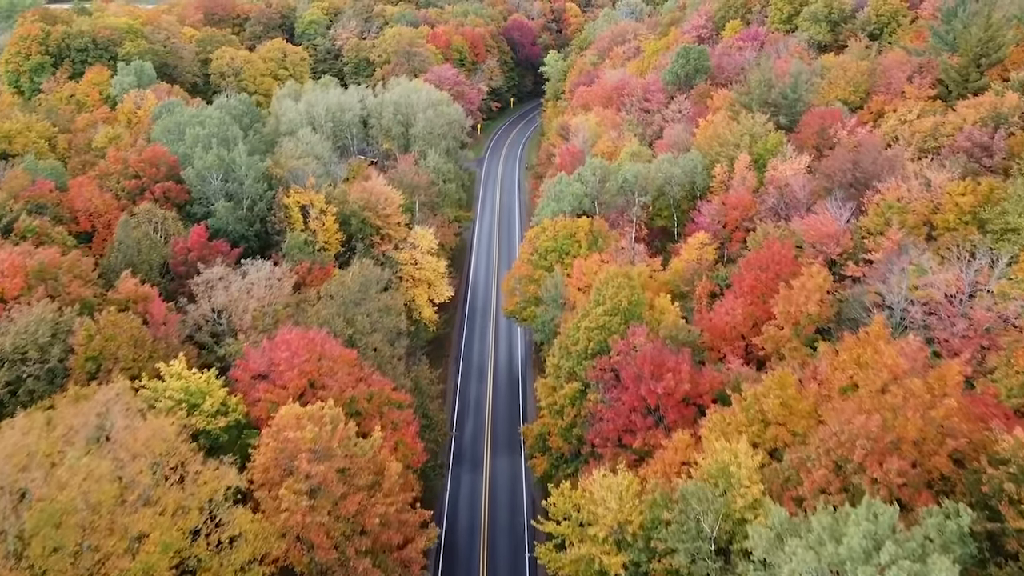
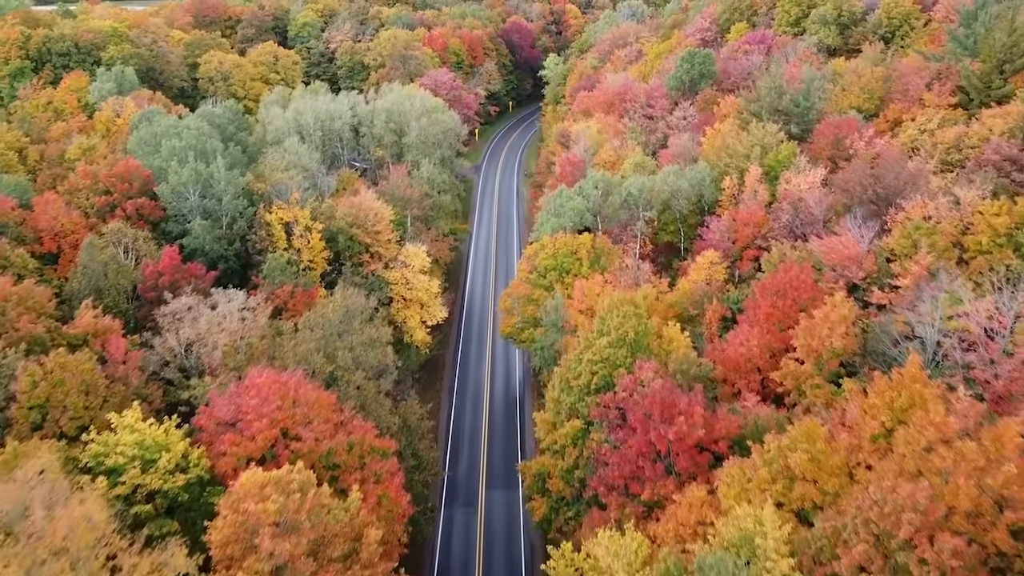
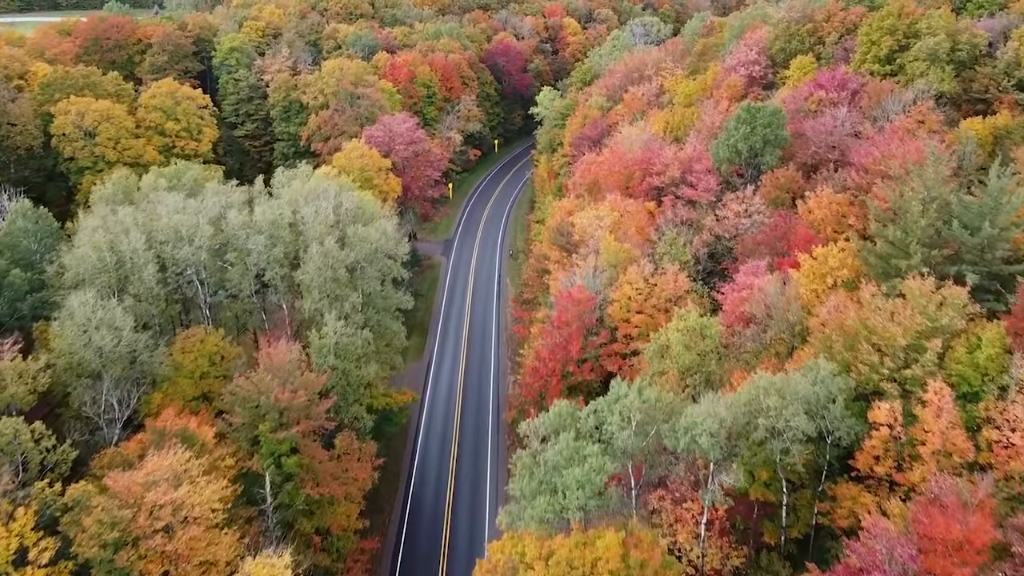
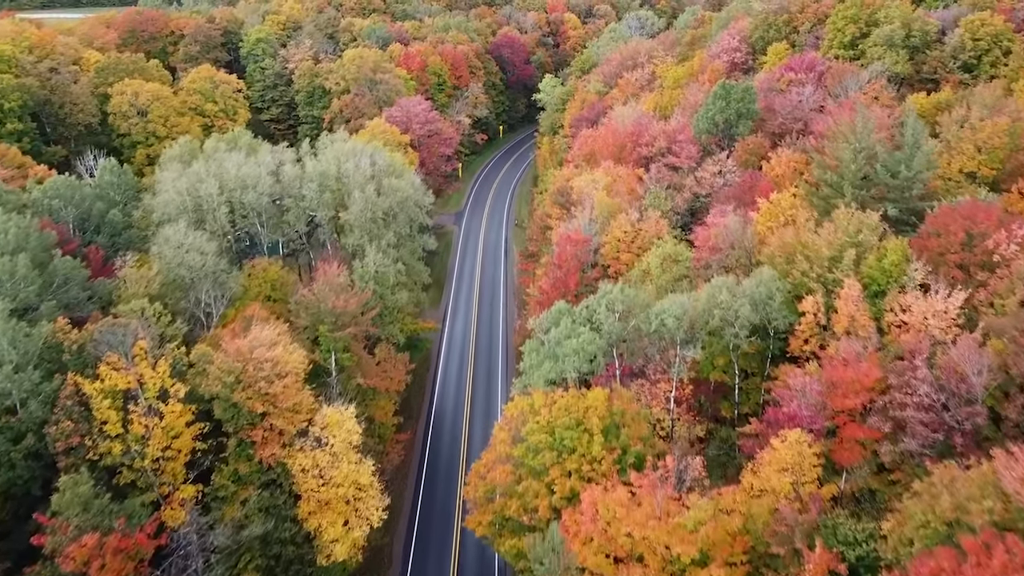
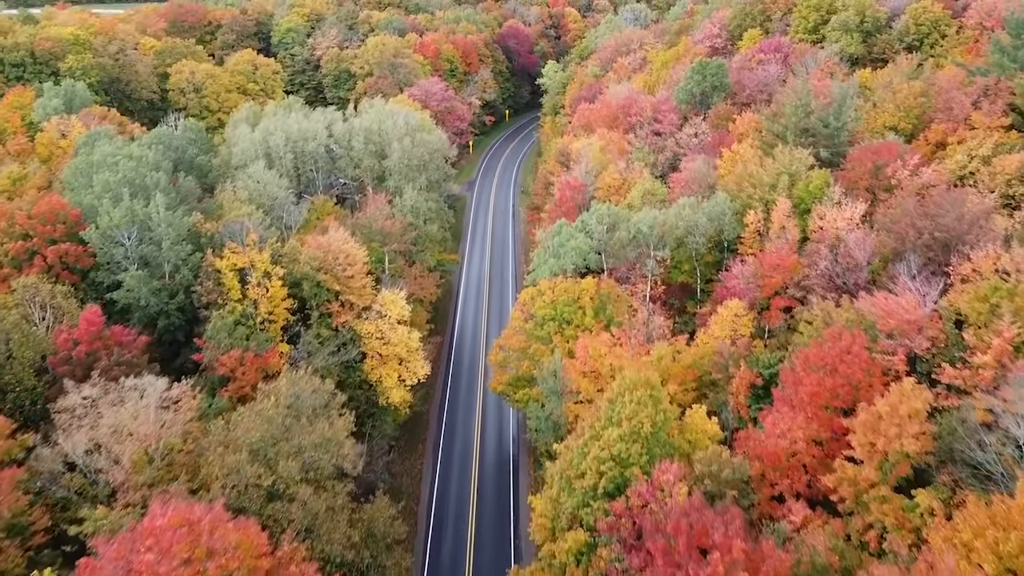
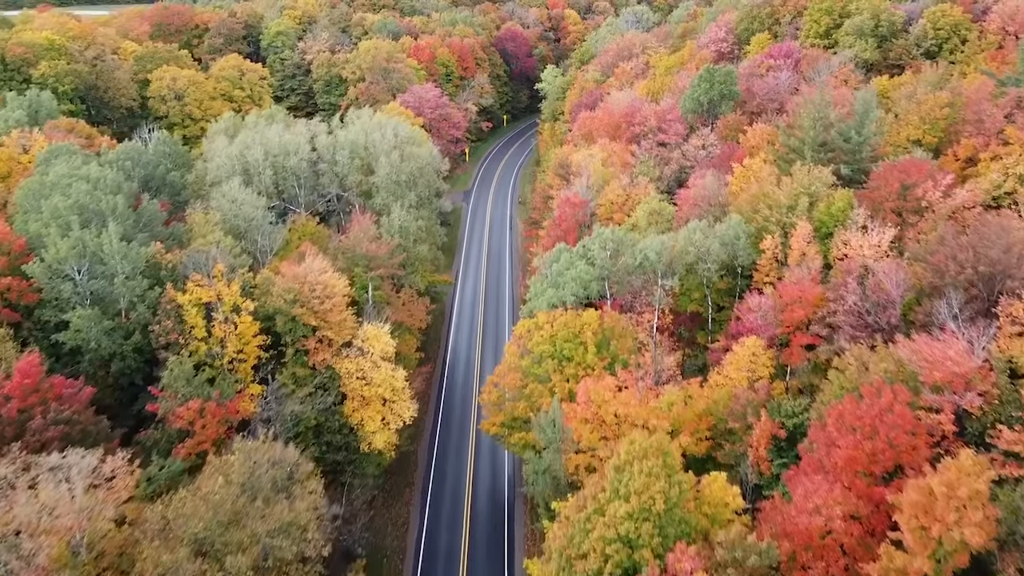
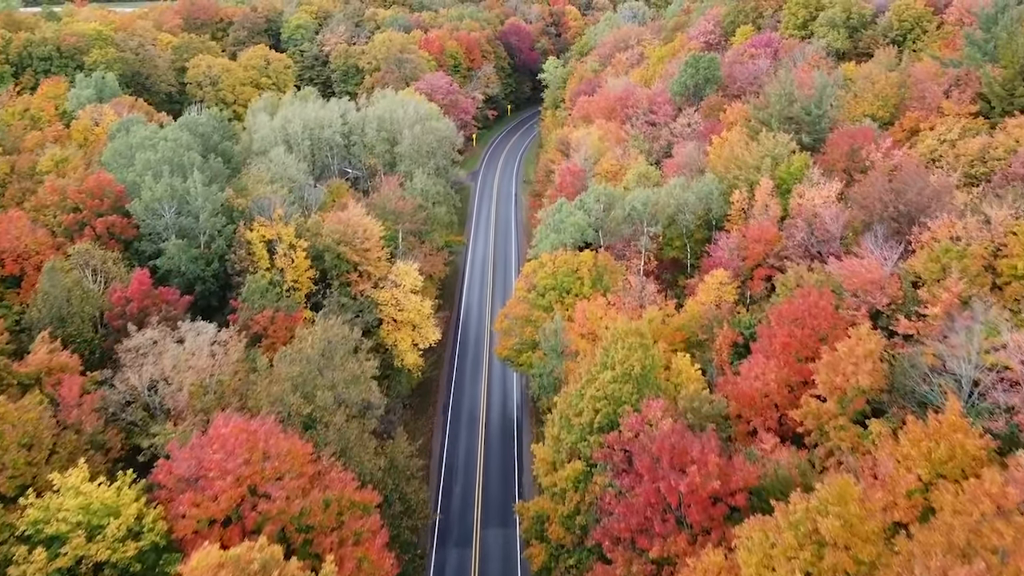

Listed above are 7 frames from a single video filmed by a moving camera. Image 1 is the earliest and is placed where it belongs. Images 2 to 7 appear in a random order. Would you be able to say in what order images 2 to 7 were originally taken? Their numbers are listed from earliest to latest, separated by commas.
2, 7, 5, 6, 4, 3
